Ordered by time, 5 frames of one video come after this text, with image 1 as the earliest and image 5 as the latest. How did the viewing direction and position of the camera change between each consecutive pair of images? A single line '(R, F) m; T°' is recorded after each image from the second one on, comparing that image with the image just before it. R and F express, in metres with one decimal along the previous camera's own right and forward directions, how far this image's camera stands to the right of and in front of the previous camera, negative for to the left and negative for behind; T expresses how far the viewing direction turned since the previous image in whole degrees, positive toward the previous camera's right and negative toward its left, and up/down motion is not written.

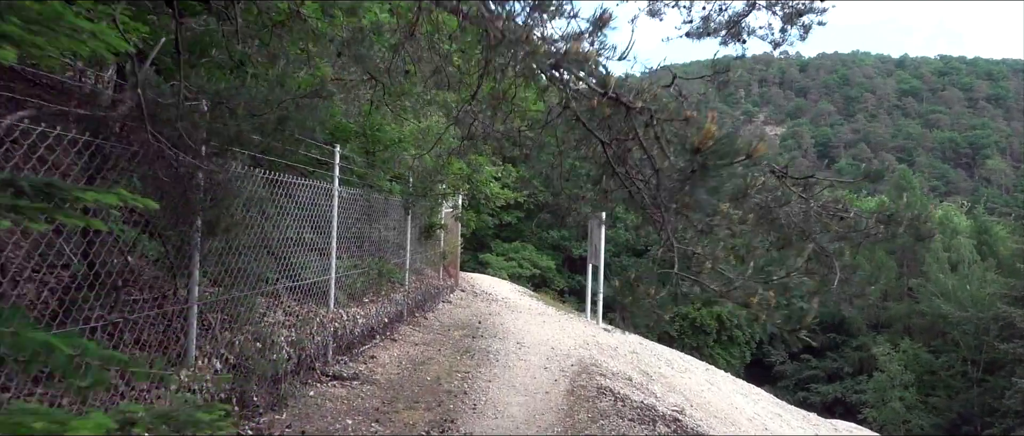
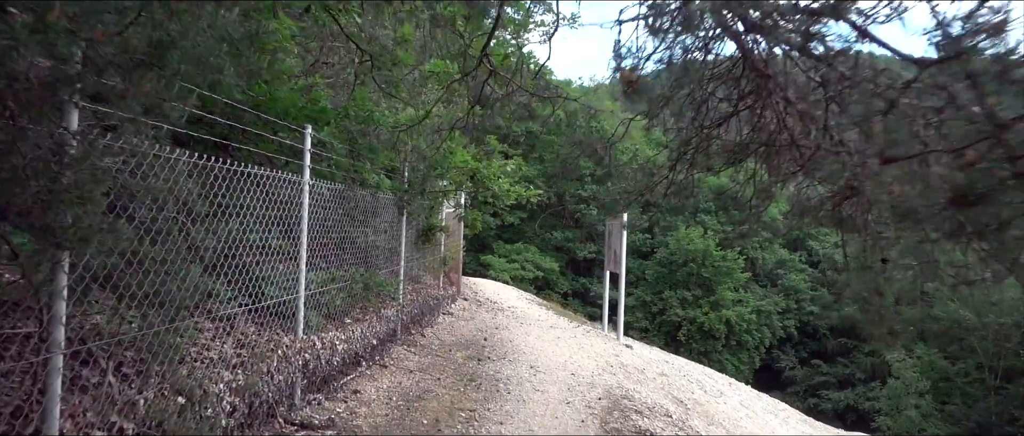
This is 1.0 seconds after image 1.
(-0.1, +0.9) m; 0°
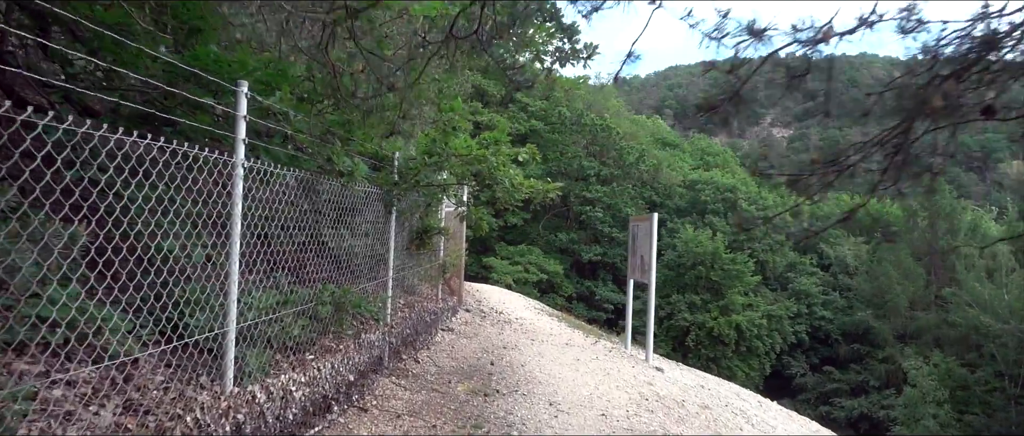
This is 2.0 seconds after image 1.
(-0.1, +1.0) m; 0°
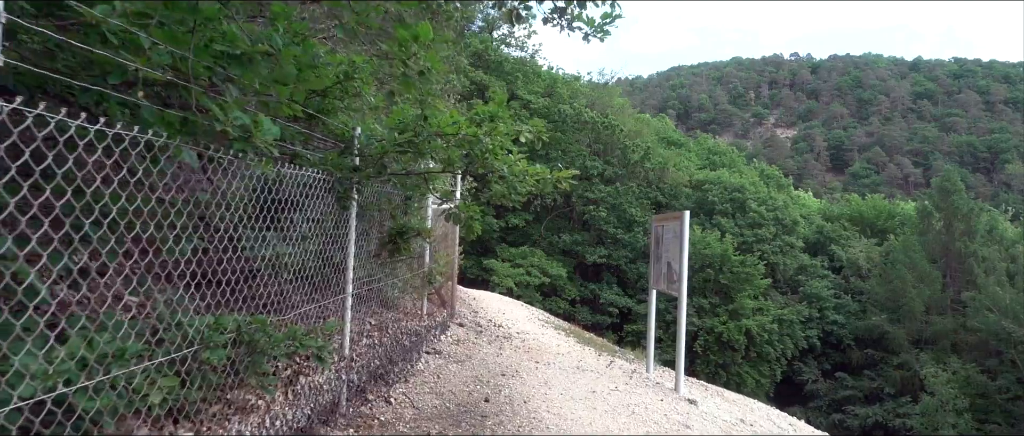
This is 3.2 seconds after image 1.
(0.0, +1.0) m; 0°
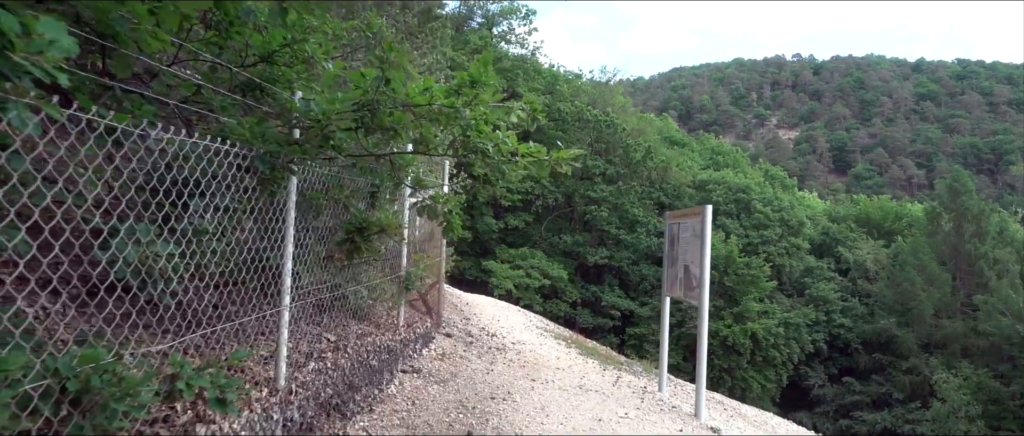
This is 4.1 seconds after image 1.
(+0.1, +0.7) m; 0°
